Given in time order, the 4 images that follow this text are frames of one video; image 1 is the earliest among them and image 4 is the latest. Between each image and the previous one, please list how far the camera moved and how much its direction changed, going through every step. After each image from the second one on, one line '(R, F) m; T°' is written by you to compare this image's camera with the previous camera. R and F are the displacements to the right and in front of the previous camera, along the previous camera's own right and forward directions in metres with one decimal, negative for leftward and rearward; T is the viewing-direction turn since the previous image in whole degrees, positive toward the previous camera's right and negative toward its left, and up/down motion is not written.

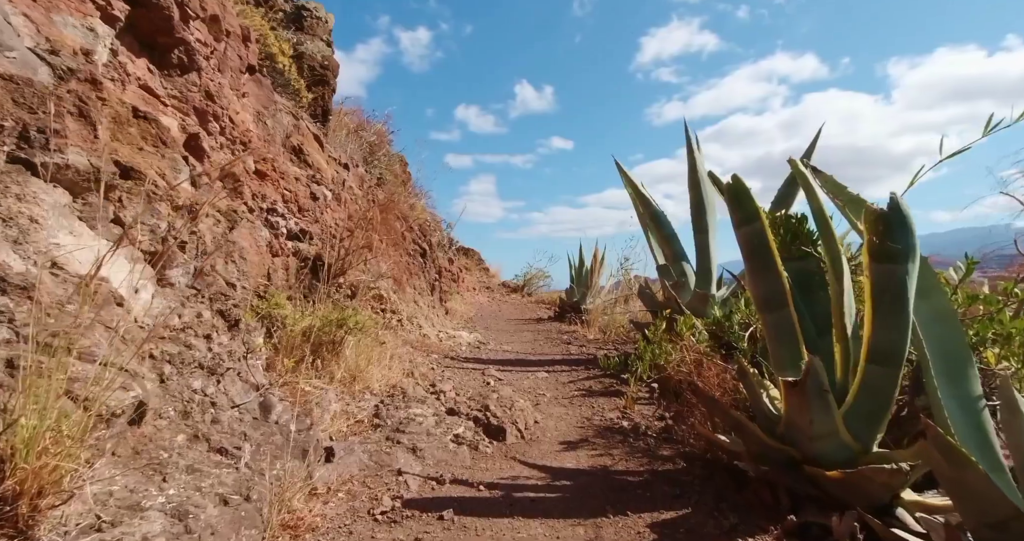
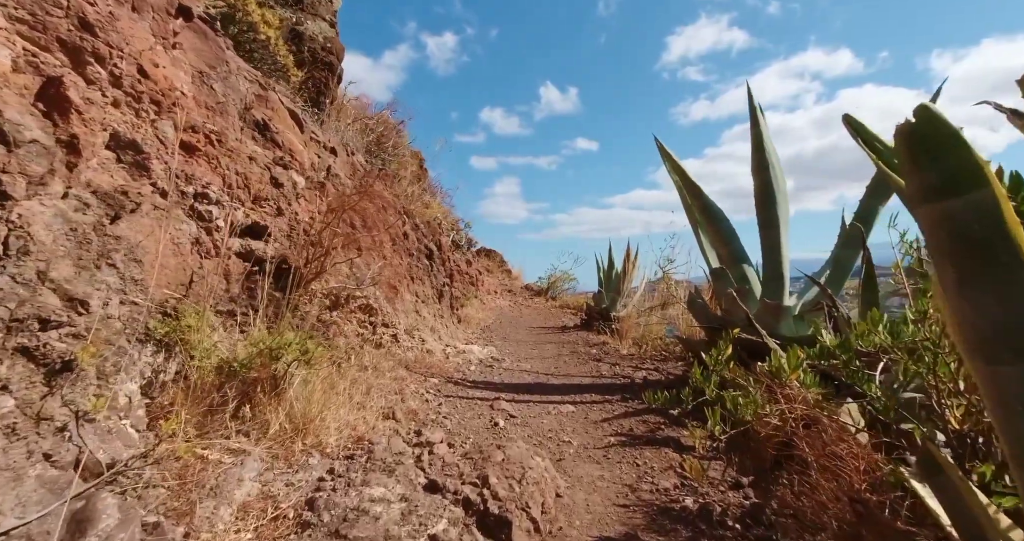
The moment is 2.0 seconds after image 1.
(0.0, +0.9) m; -3°
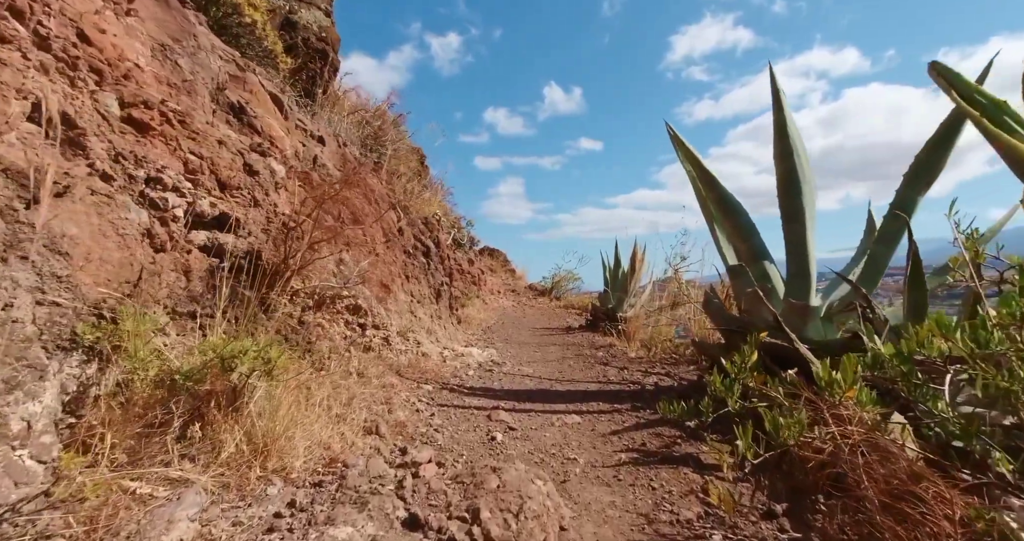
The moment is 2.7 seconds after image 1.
(0.0, +0.3) m; 0°
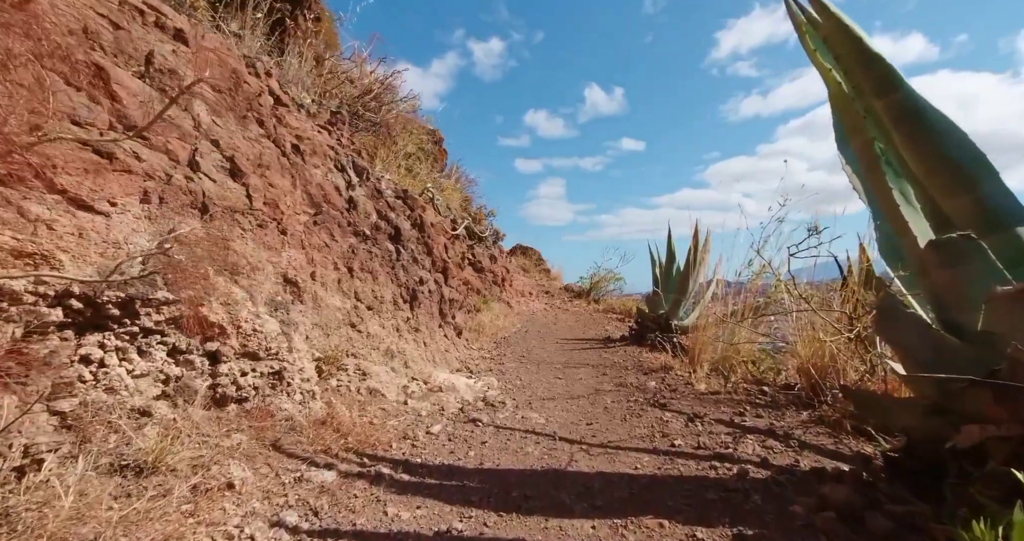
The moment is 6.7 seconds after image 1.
(+0.2, +1.8) m; -5°
